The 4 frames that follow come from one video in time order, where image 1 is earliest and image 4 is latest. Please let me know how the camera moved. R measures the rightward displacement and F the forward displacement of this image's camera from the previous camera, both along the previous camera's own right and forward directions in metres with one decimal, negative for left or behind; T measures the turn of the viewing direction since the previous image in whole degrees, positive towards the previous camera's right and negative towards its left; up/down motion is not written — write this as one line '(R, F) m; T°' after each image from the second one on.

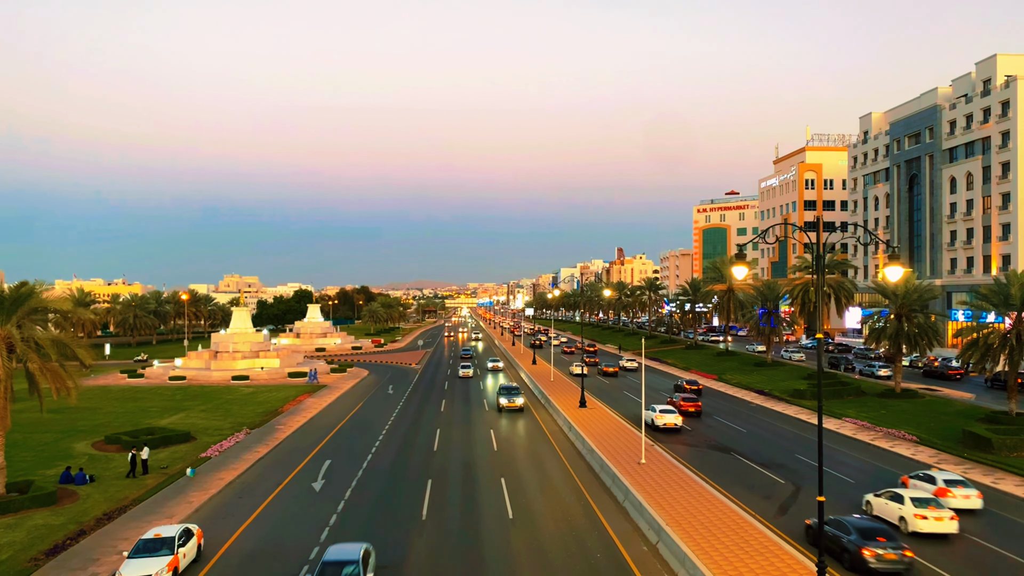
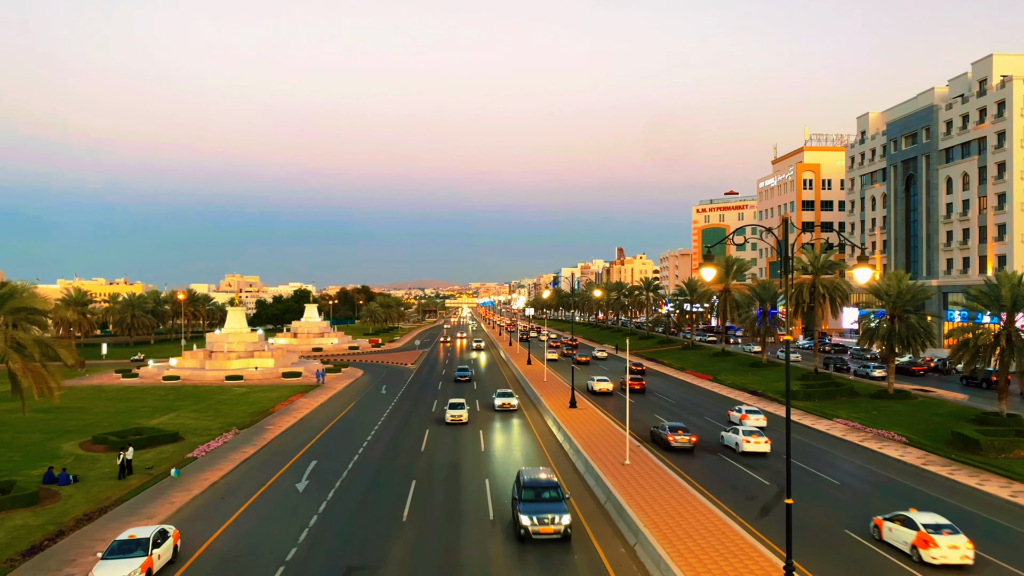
(+0.7, 0.0) m; 0°
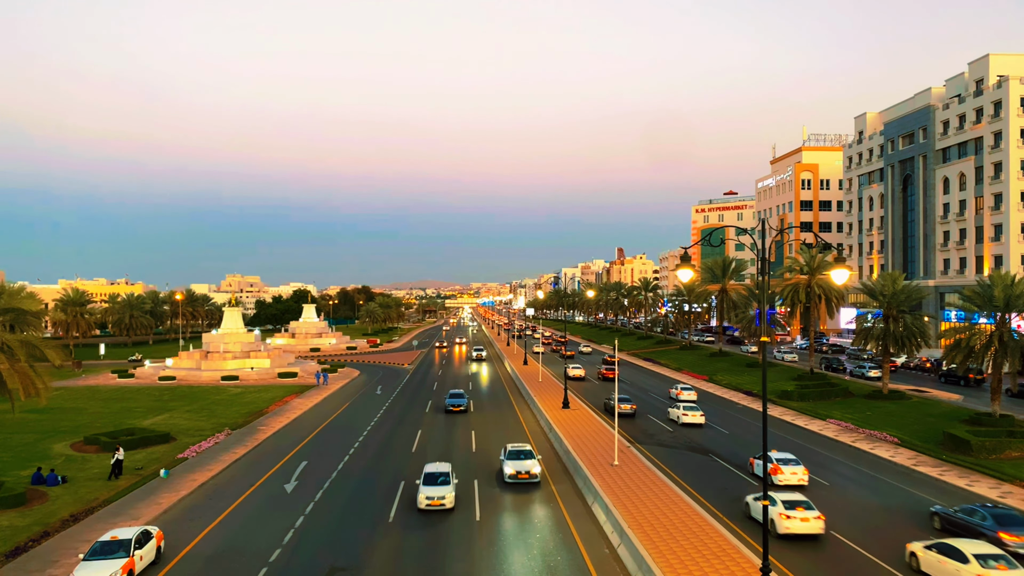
(+0.5, 0.0) m; 0°
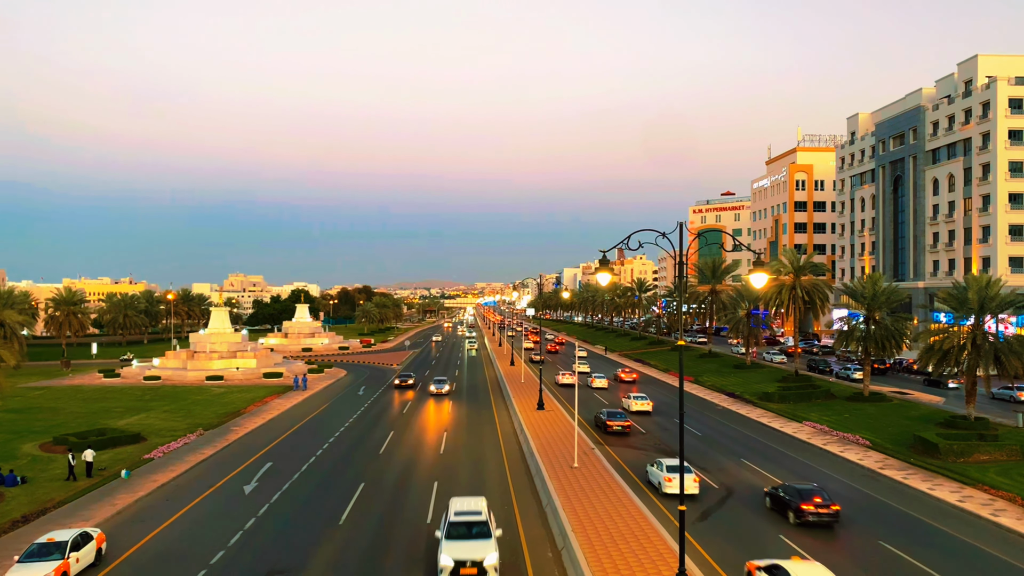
(+1.7, +0.1) m; 0°
